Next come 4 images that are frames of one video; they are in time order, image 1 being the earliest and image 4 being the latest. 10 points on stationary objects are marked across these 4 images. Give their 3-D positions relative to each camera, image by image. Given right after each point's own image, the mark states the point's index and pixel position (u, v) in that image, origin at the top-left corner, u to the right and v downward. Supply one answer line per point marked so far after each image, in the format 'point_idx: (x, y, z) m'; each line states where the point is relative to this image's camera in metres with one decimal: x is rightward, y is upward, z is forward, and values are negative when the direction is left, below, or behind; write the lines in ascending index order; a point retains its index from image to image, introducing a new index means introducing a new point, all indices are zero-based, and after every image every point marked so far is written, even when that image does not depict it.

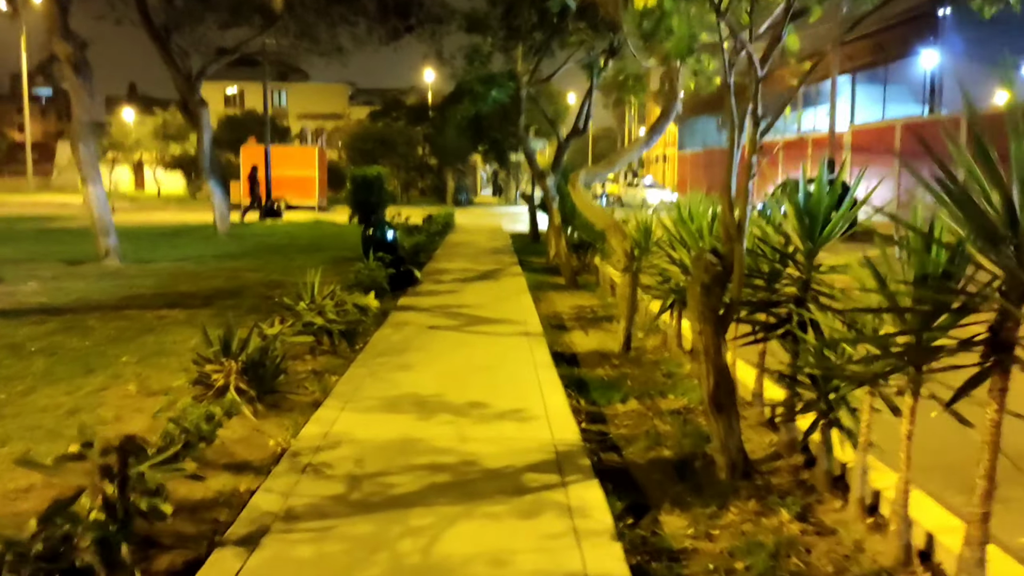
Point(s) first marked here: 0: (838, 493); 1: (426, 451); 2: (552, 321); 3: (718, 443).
0: (+2.0, -1.3, +5.5) m
1: (-0.6, -1.1, +5.8) m
2: (+0.6, -0.5, +12.7) m
3: (+1.3, -1.0, +5.8) m
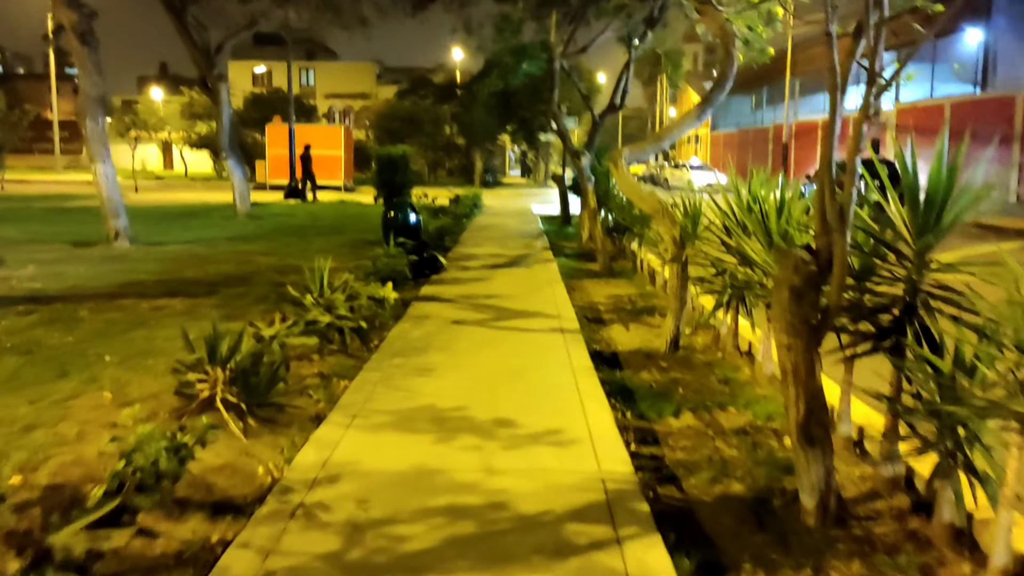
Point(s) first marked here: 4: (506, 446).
0: (+2.2, -1.3, +4.4) m
1: (-0.4, -1.1, +4.8) m
2: (+1.0, -0.3, +11.6) m
3: (+1.5, -1.0, +4.6) m
4: (0.0, -1.0, +5.5) m
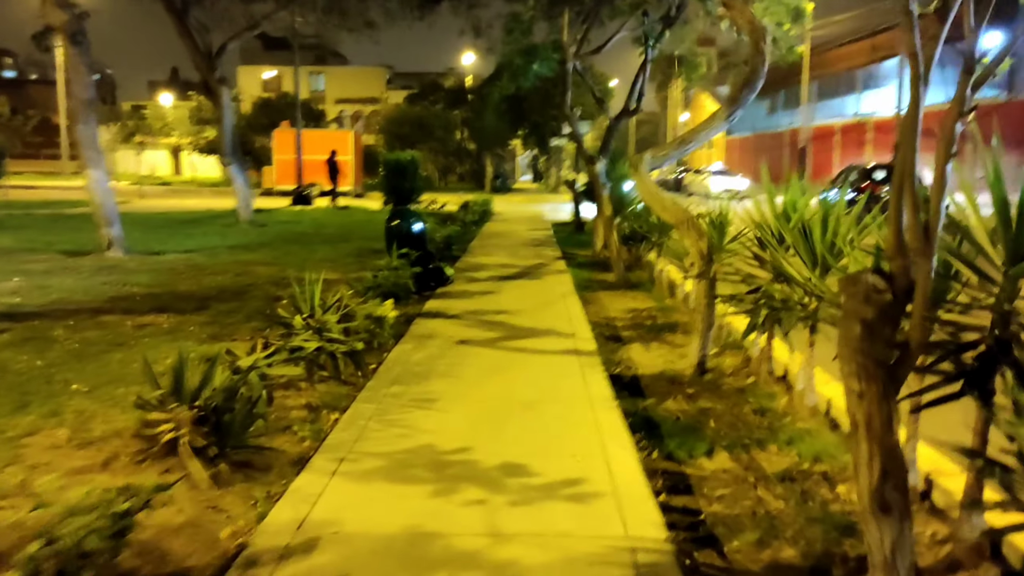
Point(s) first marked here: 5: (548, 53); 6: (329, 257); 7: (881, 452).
0: (+2.2, -1.4, +3.5) m
1: (-0.3, -1.2, +4.0) m
2: (+1.1, -0.5, +10.8) m
3: (+1.6, -1.2, +3.8) m
4: (0.0, -1.1, +4.7) m
5: (+0.6, +4.2, +16.0) m
6: (-3.3, +0.5, +15.9) m
7: (+1.5, -0.7, +3.7) m
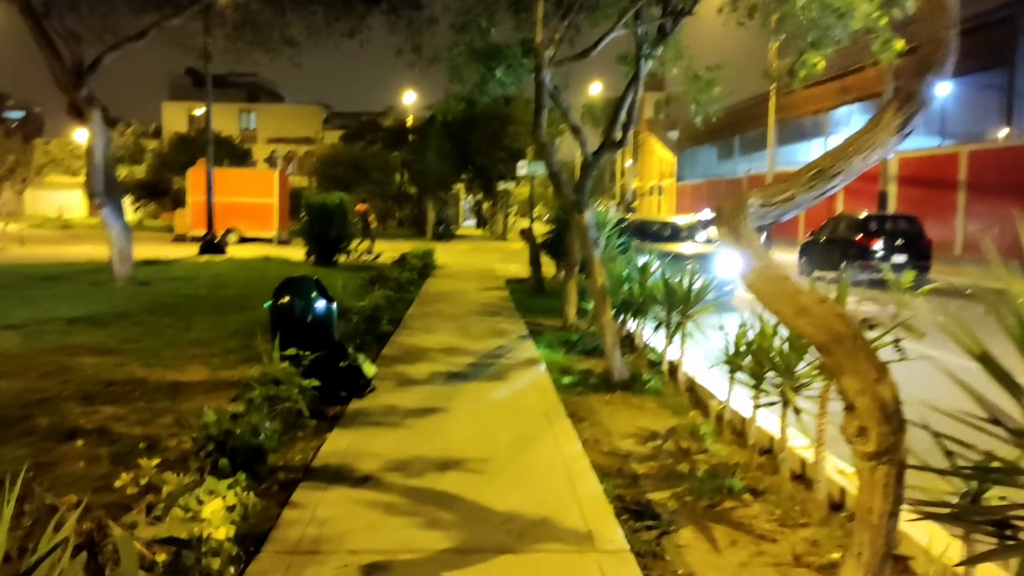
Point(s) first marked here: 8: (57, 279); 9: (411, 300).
0: (+2.4, -2.0, -0.7) m
1: (-0.2, -1.8, -0.5) m
2: (+0.8, -1.5, +6.4) m
3: (+1.7, -1.8, -0.5) m
4: (+0.1, -1.8, +0.2) m
5: (0.0, +3.0, +11.9) m
6: (-3.9, -0.6, +11.4) m
7: (+1.7, -1.3, -0.6) m
8: (-9.5, +0.2, +18.6) m
9: (-1.8, -0.3, +15.9) m
